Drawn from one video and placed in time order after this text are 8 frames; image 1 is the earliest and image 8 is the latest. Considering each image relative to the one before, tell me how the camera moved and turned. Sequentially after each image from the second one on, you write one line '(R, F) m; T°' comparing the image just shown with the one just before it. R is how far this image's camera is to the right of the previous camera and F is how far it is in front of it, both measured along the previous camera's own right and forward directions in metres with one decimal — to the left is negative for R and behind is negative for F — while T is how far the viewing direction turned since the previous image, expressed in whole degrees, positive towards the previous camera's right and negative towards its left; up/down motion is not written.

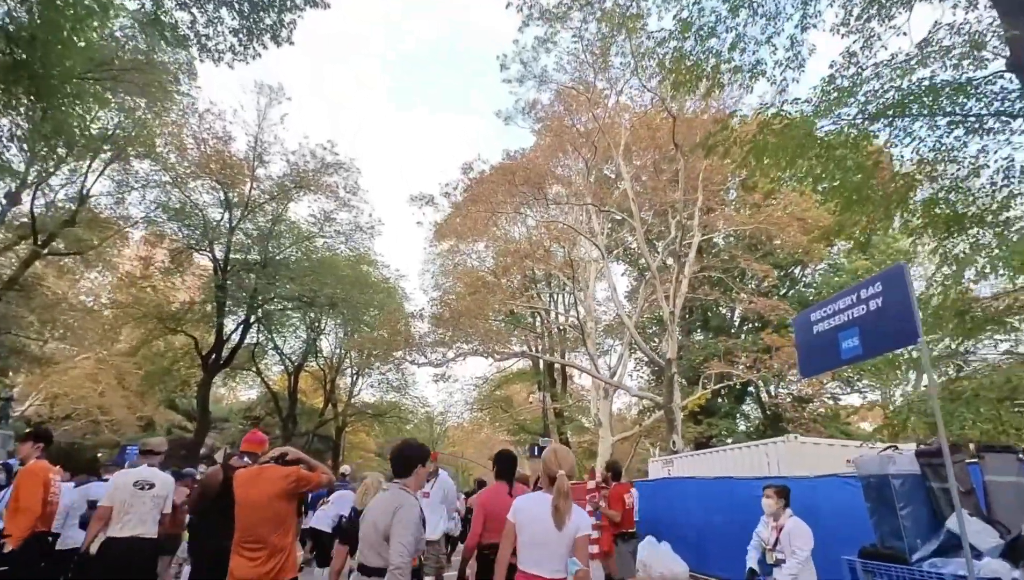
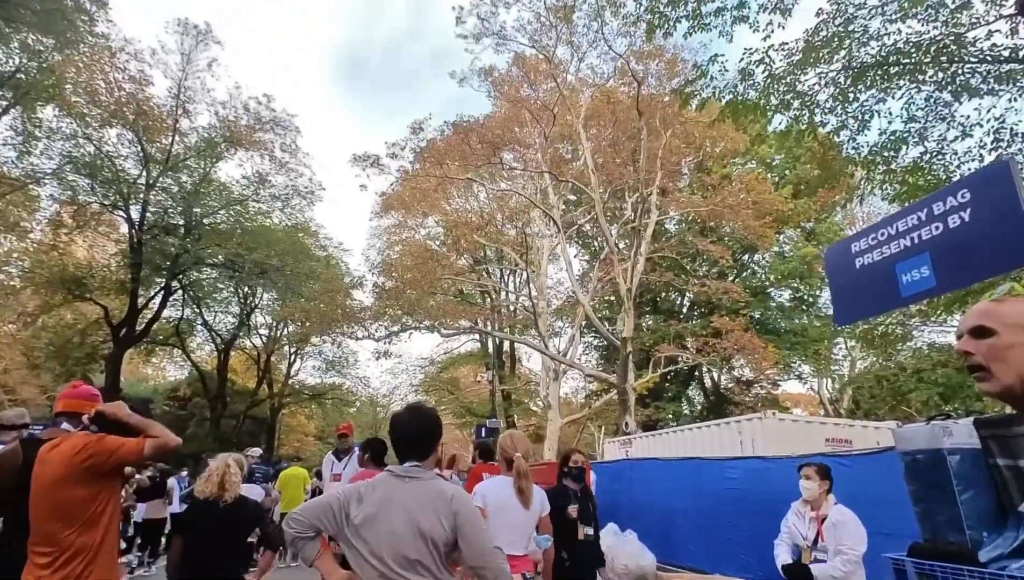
(0.0, +1.2) m; +5°
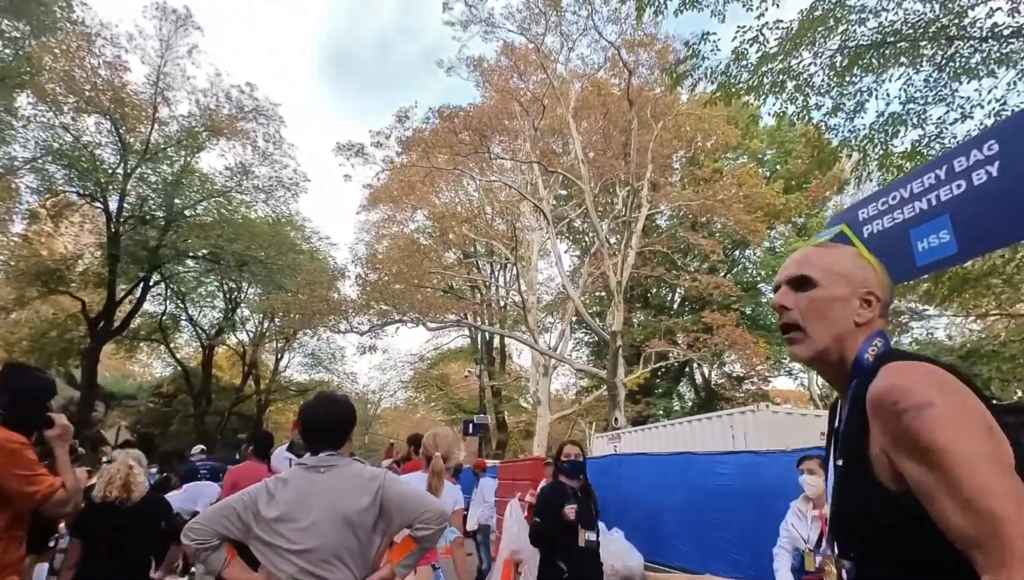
(+0.1, +0.4) m; +1°
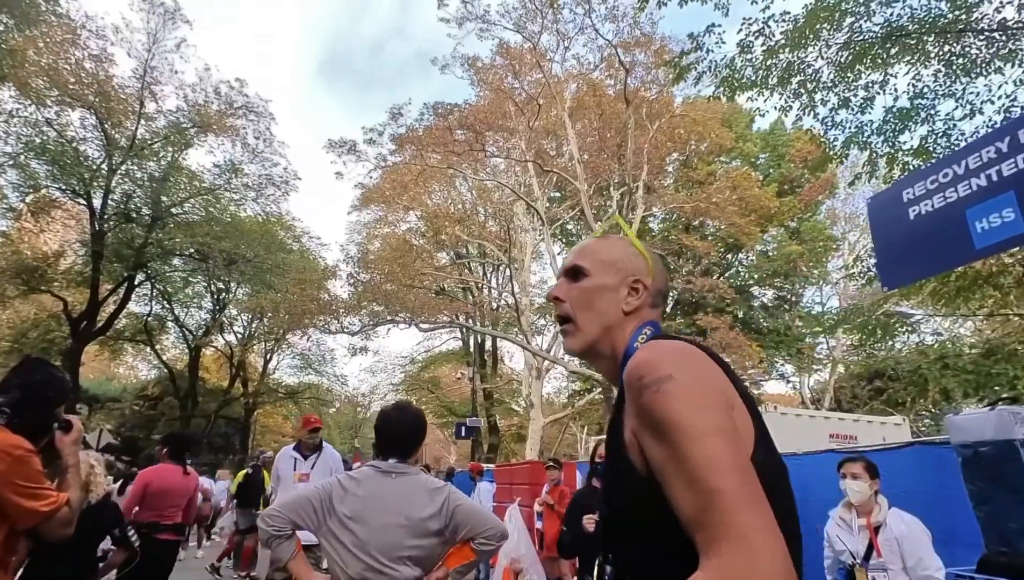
(-0.1, +0.3) m; +1°
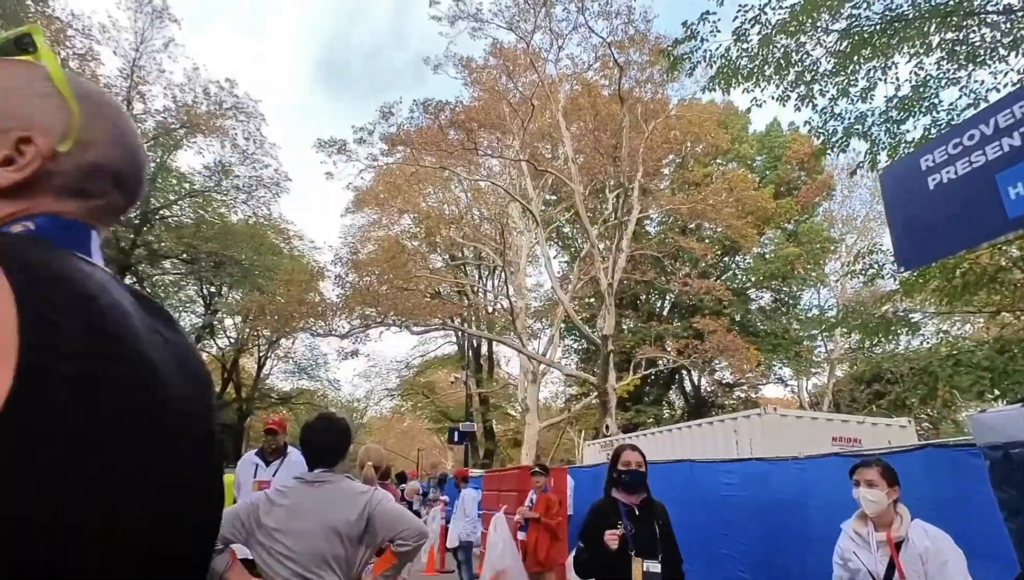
(+0.1, +0.3) m; 0°
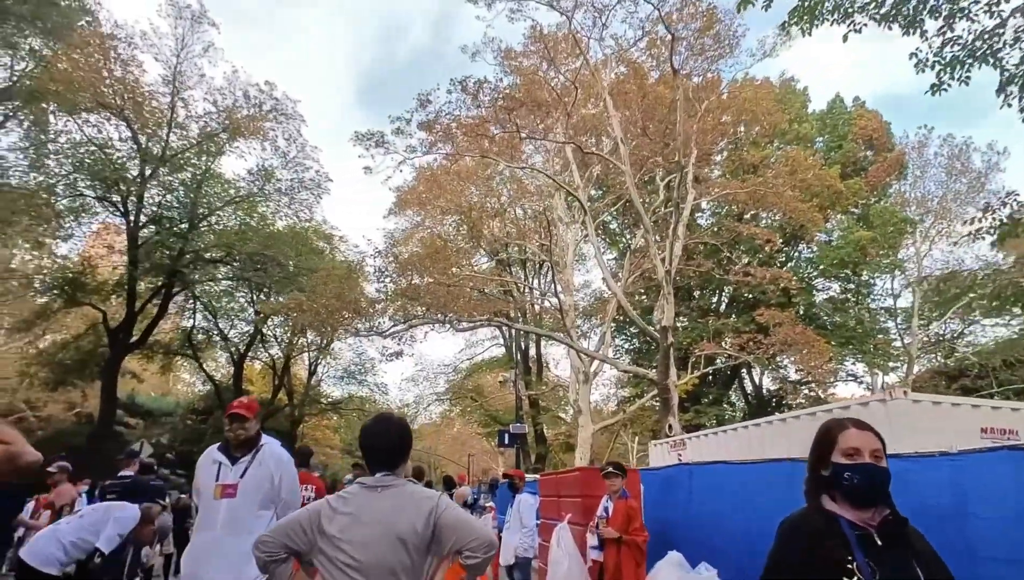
(-0.1, +1.0) m; -5°
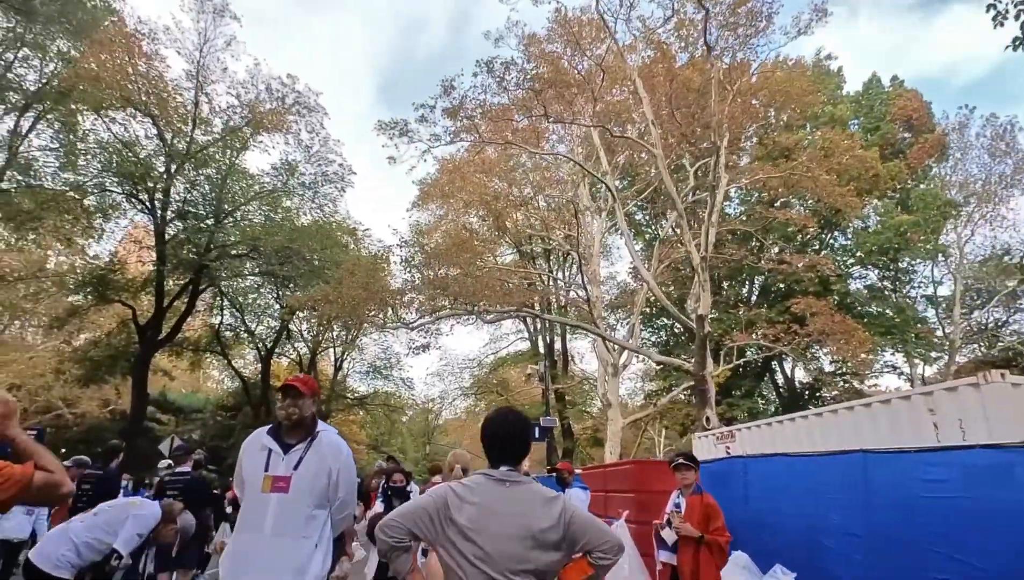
(-0.2, +0.4) m; -2°
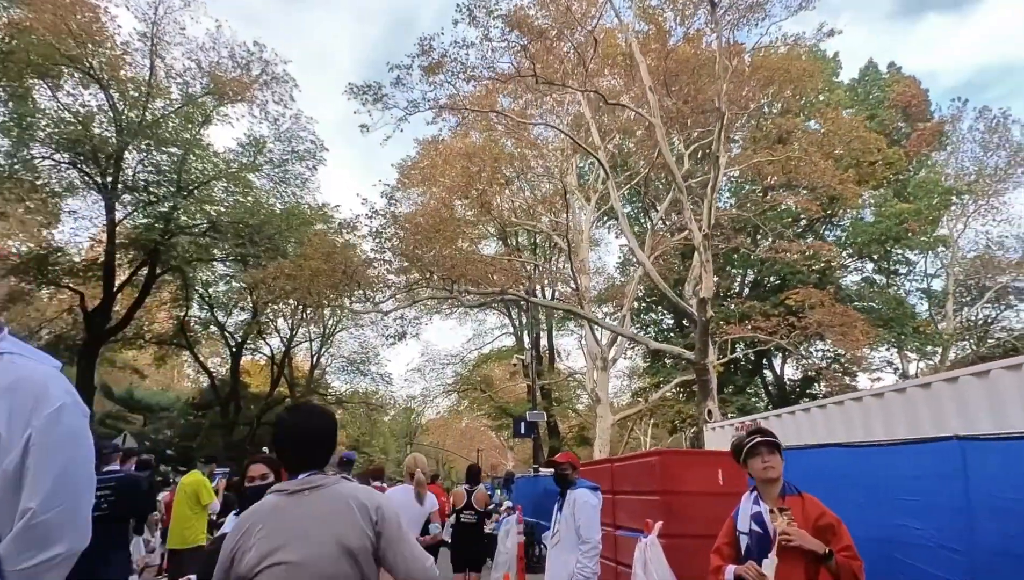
(0.0, +1.4) m; +2°
